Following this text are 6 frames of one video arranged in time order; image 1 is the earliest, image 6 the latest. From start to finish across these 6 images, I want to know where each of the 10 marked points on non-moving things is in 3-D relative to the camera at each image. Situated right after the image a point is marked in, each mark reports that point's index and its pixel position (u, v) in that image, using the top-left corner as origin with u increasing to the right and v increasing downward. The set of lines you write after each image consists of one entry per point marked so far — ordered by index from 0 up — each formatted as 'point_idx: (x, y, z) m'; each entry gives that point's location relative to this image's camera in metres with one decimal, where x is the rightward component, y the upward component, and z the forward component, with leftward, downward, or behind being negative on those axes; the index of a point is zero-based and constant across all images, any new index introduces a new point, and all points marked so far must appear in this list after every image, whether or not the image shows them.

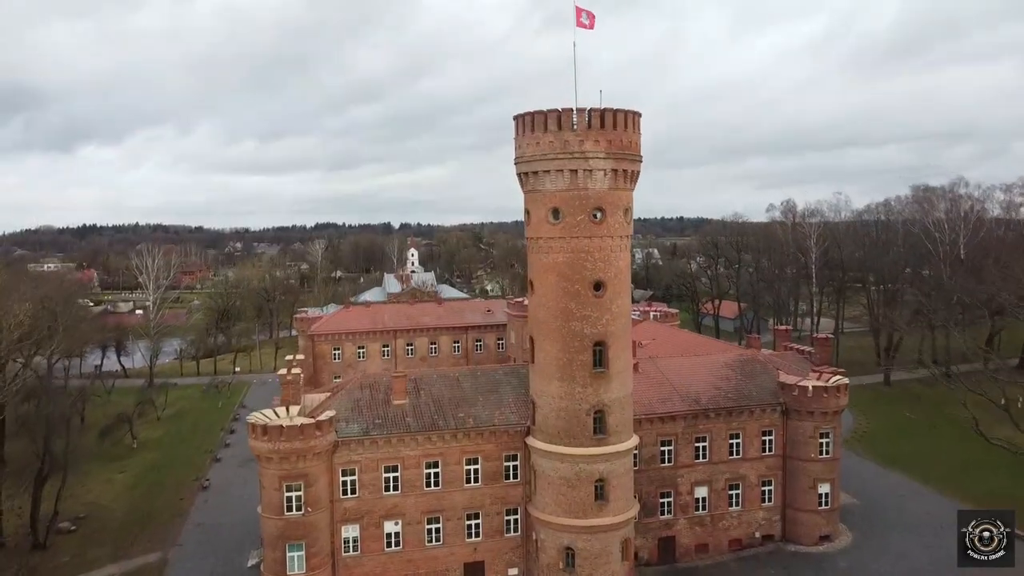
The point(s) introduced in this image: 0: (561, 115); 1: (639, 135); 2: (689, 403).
0: (+1.2, +4.1, +15.2) m
1: (+3.1, +3.8, +15.9) m
2: (+5.1, -3.3, +18.2) m
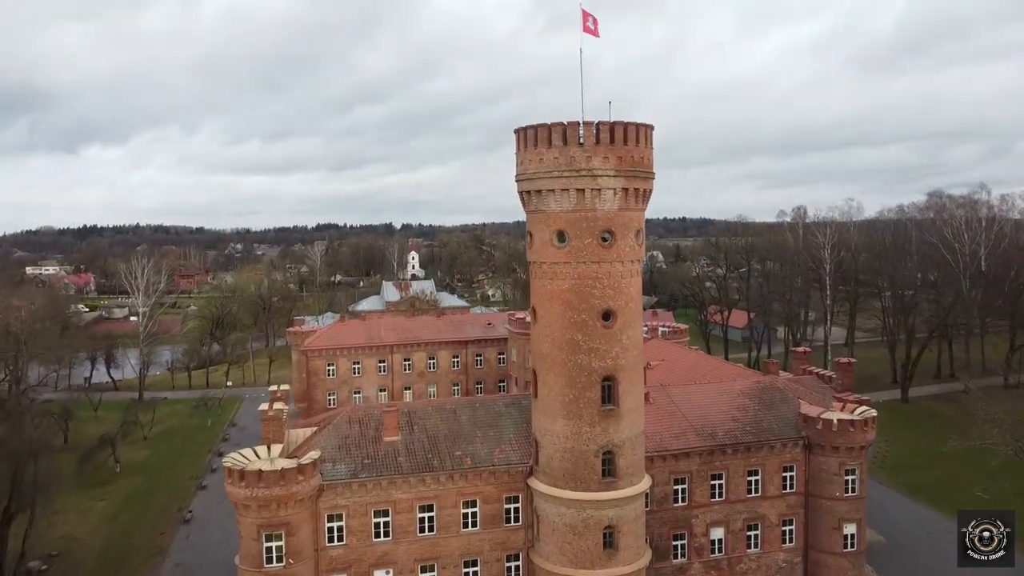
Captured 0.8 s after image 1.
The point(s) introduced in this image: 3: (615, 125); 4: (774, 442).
0: (+1.2, +3.5, +13.9) m
1: (+3.2, +3.1, +14.5) m
2: (+5.1, -4.0, +16.9) m
3: (+2.3, +3.6, +14.0) m
4: (+7.0, -4.1, +17.1) m
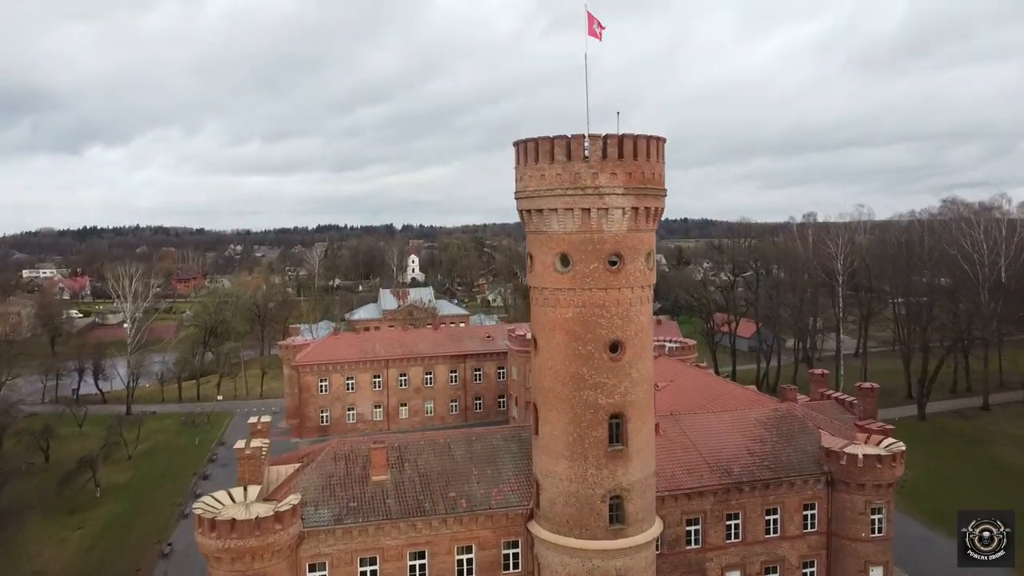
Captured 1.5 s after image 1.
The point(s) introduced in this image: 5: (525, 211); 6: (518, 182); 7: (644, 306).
0: (+1.2, +2.9, +12.6) m
1: (+3.1, +2.5, +13.3) m
2: (+5.1, -4.6, +15.6) m
3: (+2.3, +3.0, +12.7) m
4: (+7.0, -4.7, +15.8) m
5: (+0.3, +1.6, +13.5) m
6: (+0.1, +2.2, +13.5) m
7: (+2.8, -0.4, +13.3) m
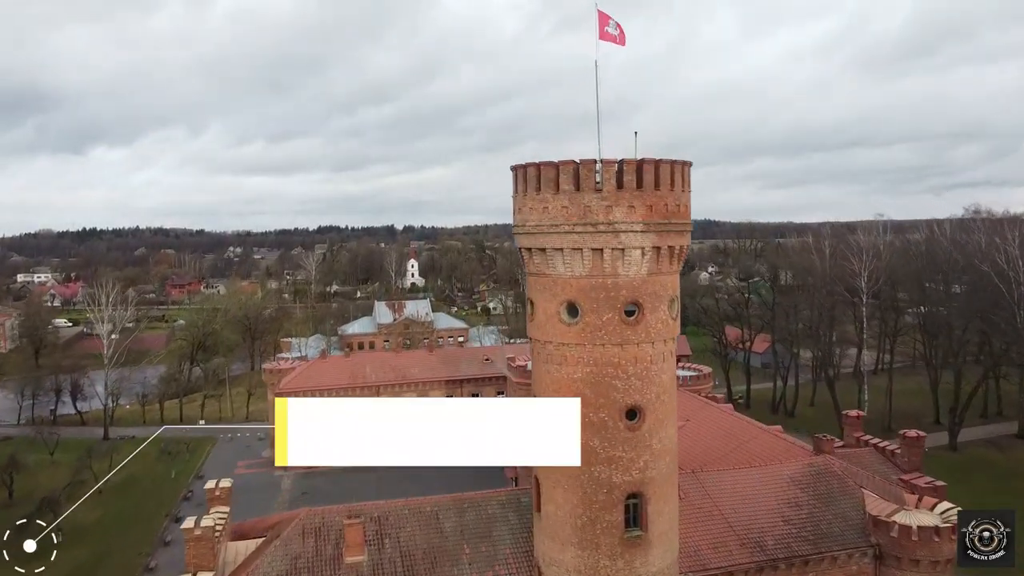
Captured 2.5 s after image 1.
0: (+1.1, +1.9, +10.4) m
1: (+3.1, +1.6, +11.1) m
2: (+5.0, -5.5, +13.4) m
3: (+2.2, +2.1, +10.5) m
4: (+6.9, -5.6, +13.6) m
5: (+0.2, +0.7, +11.3) m
6: (+0.1, +1.3, +11.4) m
7: (+2.7, -1.3, +11.2) m
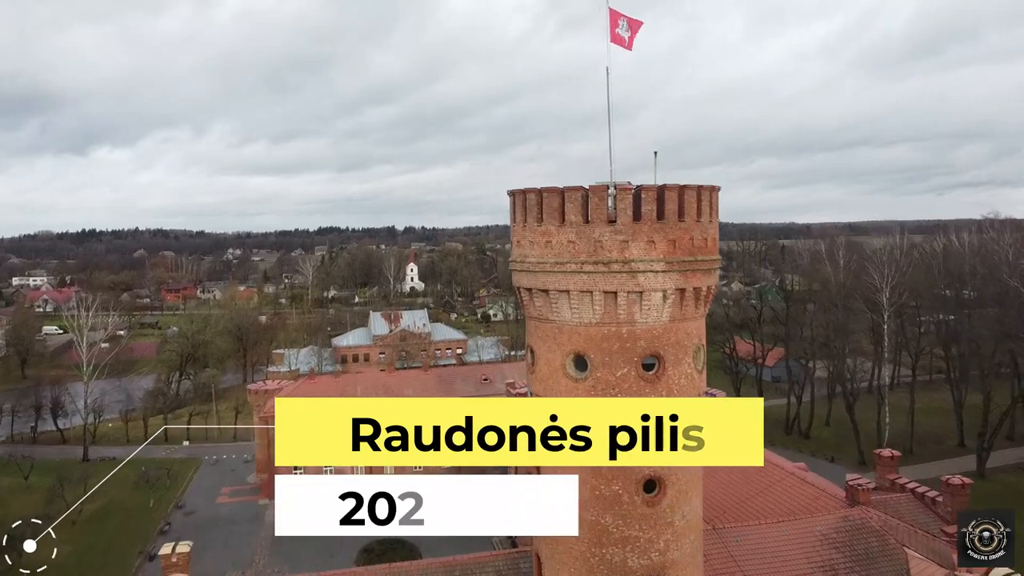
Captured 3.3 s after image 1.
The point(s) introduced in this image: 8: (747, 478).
0: (+1.1, +1.2, +8.8) m
1: (+3.0, +0.9, +9.4) m
2: (+5.0, -6.2, +11.7) m
3: (+2.2, +1.4, +8.8) m
4: (+6.9, -6.3, +11.9) m
5: (+0.2, 0.0, +9.6) m
6: (+0.1, +0.6, +9.7) m
7: (+2.7, -2.0, +9.5) m
8: (+6.0, -4.9, +16.4) m
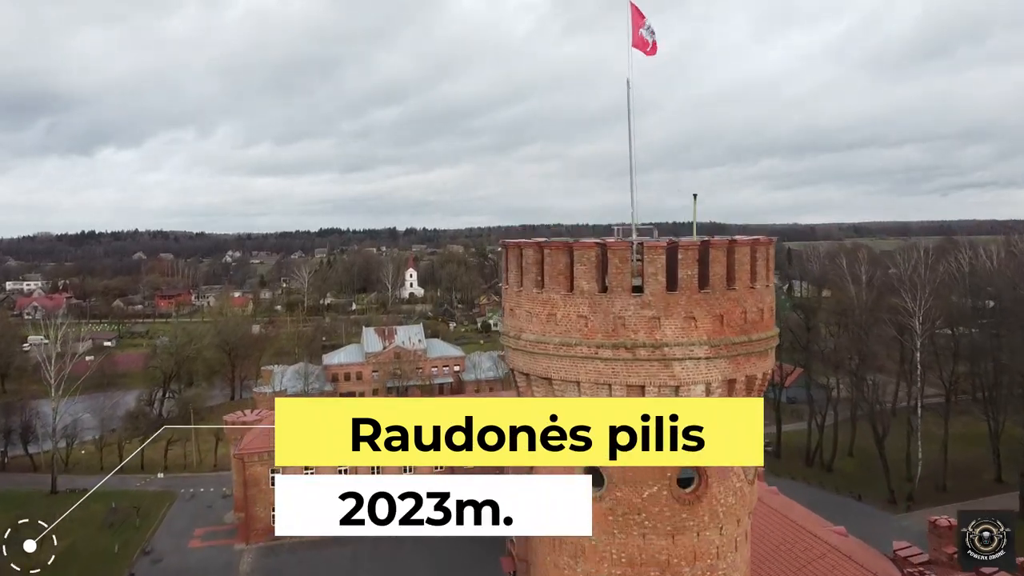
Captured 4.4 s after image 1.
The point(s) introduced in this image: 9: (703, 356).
0: (+1.0, +0.3, +6.4) m
1: (+2.9, 0.0, +7.1) m
2: (+4.9, -7.2, +9.4) m
3: (+2.1, +0.4, +6.5) m
4: (+6.8, -7.3, +9.5) m
5: (+0.1, -1.0, +7.3) m
6: (0.0, -0.3, +7.4) m
7: (+2.6, -3.0, +7.2) m
8: (+5.9, -5.8, +14.1) m
9: (+2.0, -0.6, +6.5) m
